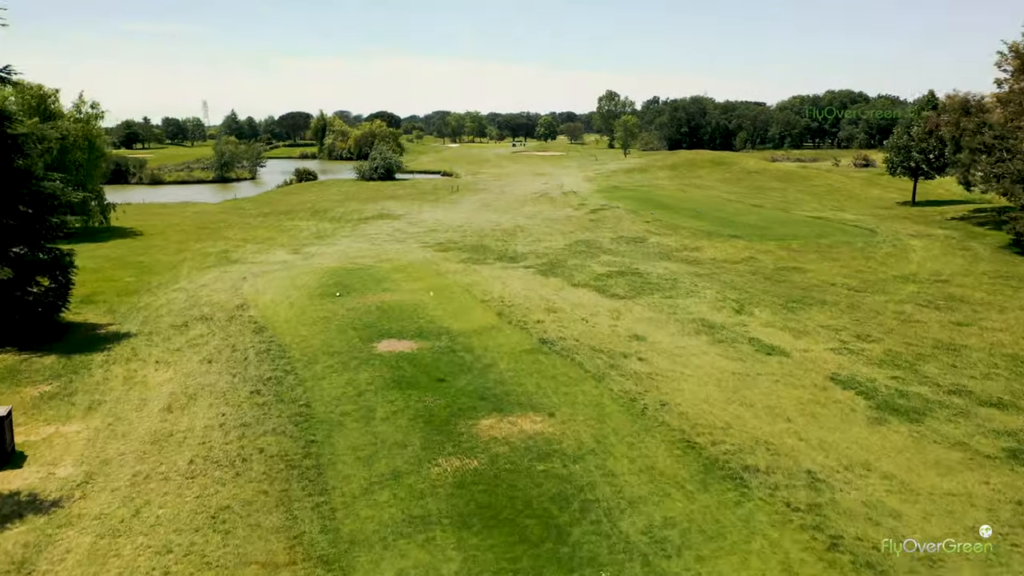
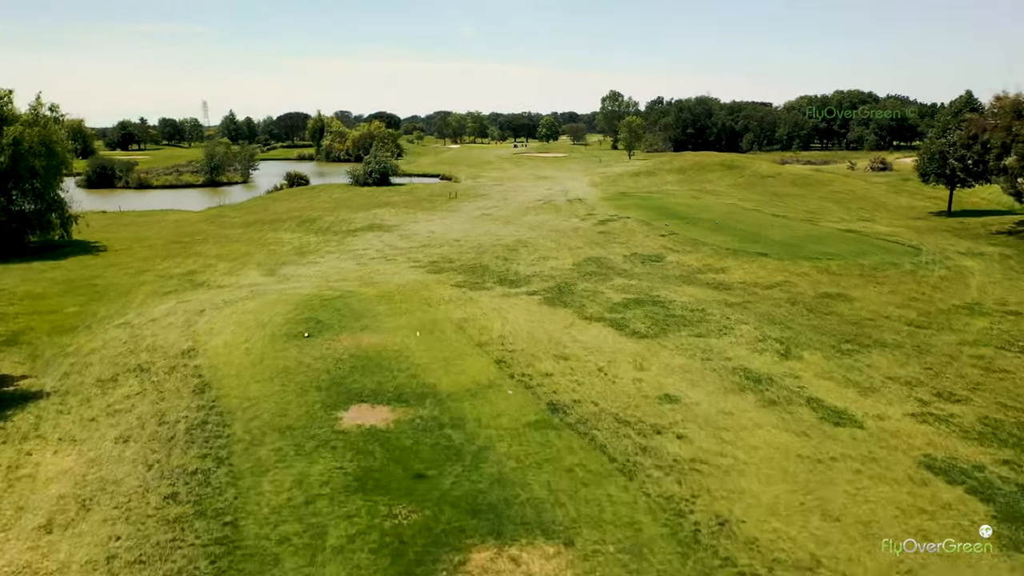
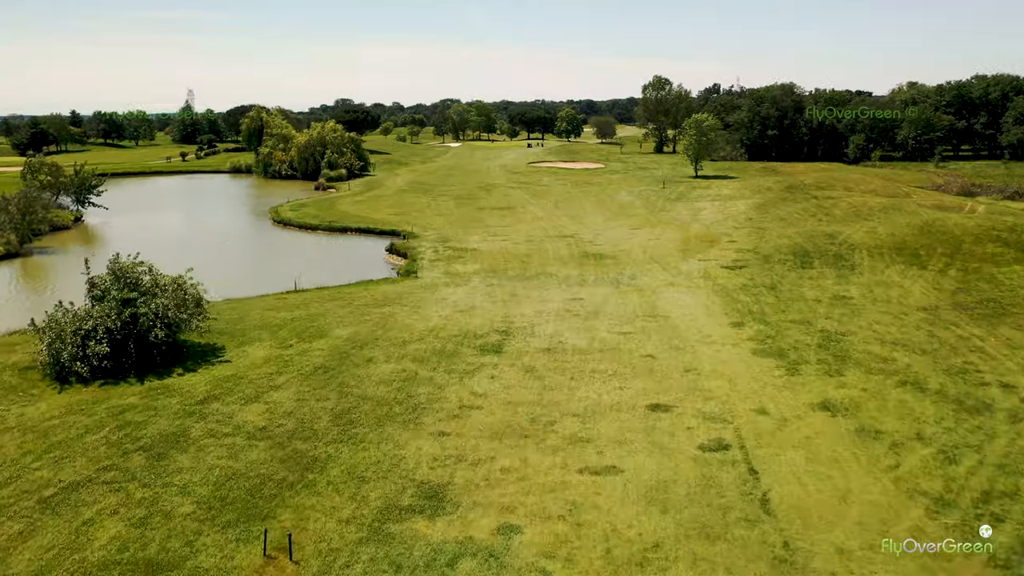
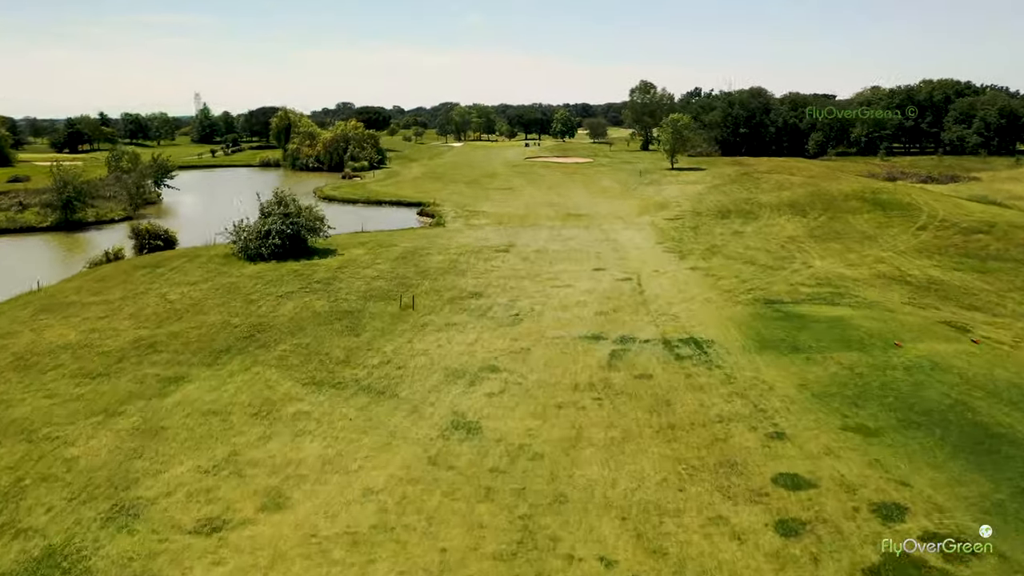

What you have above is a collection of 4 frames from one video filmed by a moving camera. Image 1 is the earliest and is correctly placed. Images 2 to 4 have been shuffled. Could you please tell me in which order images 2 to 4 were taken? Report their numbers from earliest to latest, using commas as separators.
2, 4, 3
